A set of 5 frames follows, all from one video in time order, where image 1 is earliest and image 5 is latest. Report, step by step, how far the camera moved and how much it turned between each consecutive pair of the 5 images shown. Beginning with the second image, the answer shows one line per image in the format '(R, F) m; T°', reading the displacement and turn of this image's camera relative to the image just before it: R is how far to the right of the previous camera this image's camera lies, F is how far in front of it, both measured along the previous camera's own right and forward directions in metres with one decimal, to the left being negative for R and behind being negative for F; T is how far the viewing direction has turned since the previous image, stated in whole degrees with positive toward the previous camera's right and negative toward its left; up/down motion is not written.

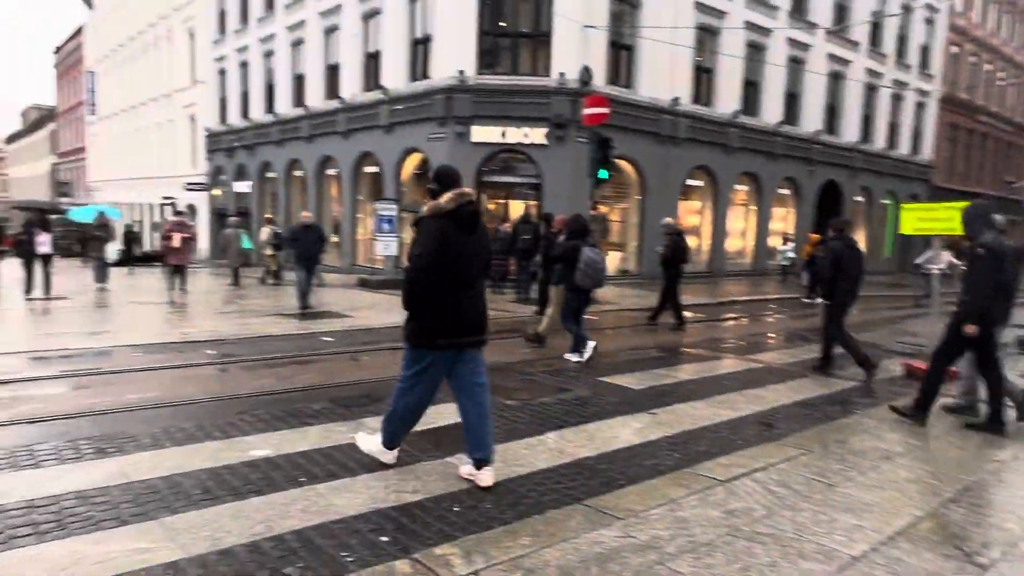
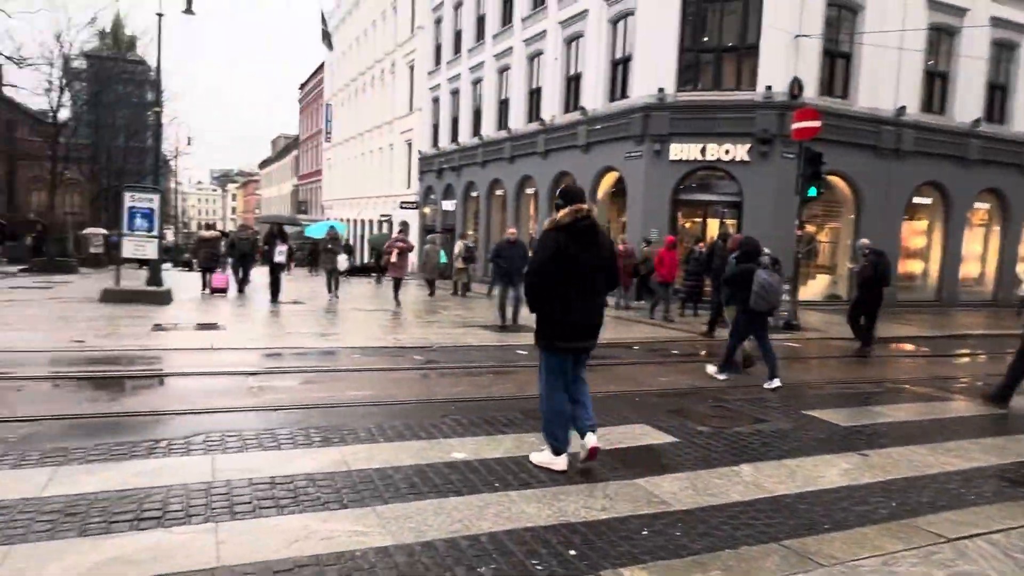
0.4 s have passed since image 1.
(0.0, +0.1) m; -9°
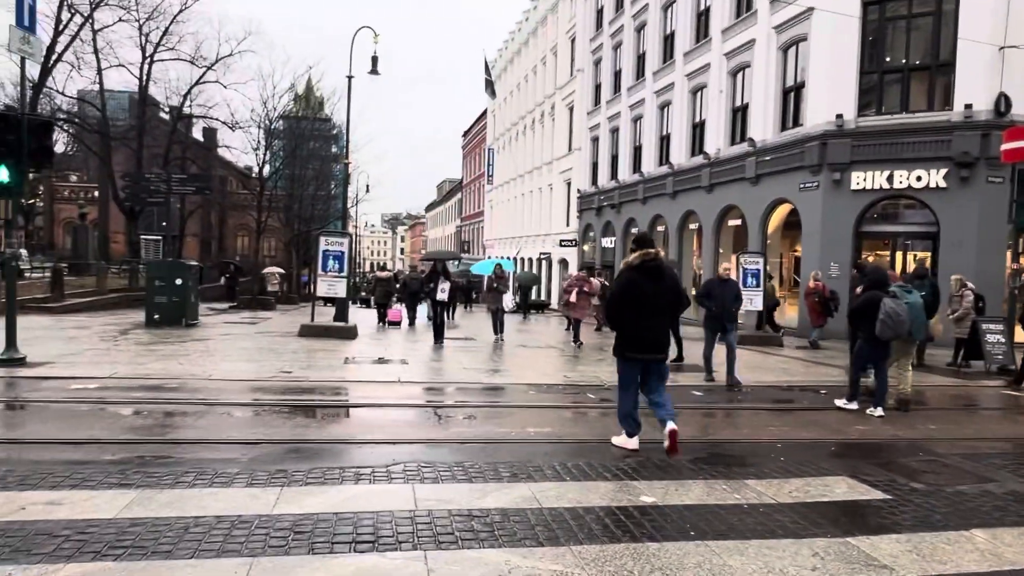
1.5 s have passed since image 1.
(-0.1, +0.2) m; -7°
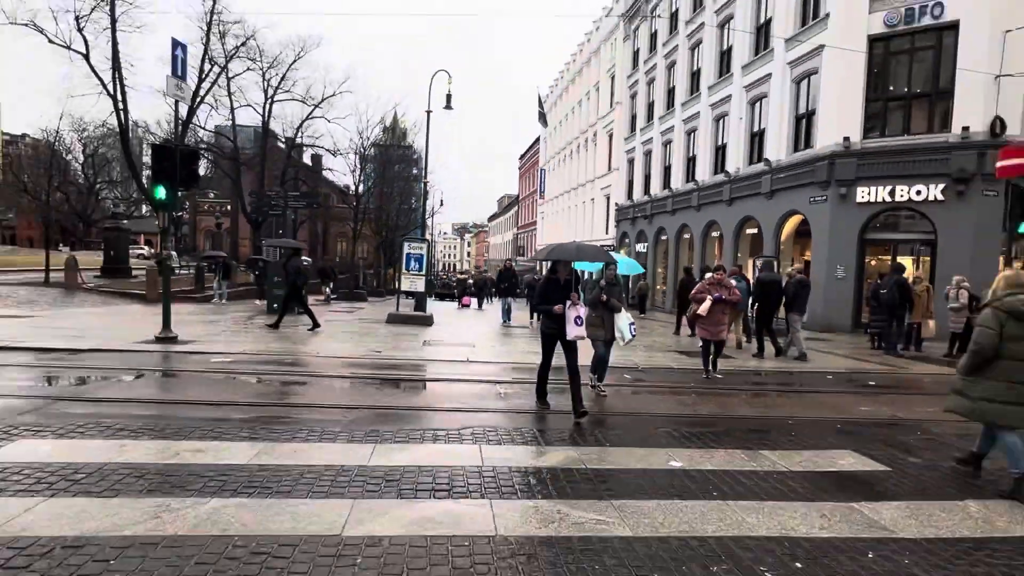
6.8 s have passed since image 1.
(+1.8, -3.0) m; -8°
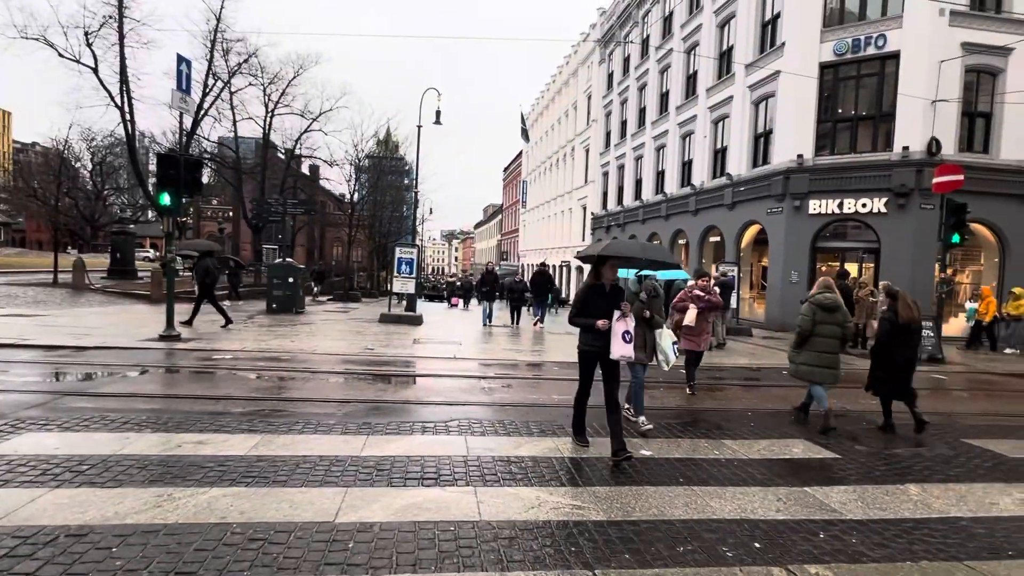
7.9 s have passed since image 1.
(-1.1, -1.5) m; +4°
